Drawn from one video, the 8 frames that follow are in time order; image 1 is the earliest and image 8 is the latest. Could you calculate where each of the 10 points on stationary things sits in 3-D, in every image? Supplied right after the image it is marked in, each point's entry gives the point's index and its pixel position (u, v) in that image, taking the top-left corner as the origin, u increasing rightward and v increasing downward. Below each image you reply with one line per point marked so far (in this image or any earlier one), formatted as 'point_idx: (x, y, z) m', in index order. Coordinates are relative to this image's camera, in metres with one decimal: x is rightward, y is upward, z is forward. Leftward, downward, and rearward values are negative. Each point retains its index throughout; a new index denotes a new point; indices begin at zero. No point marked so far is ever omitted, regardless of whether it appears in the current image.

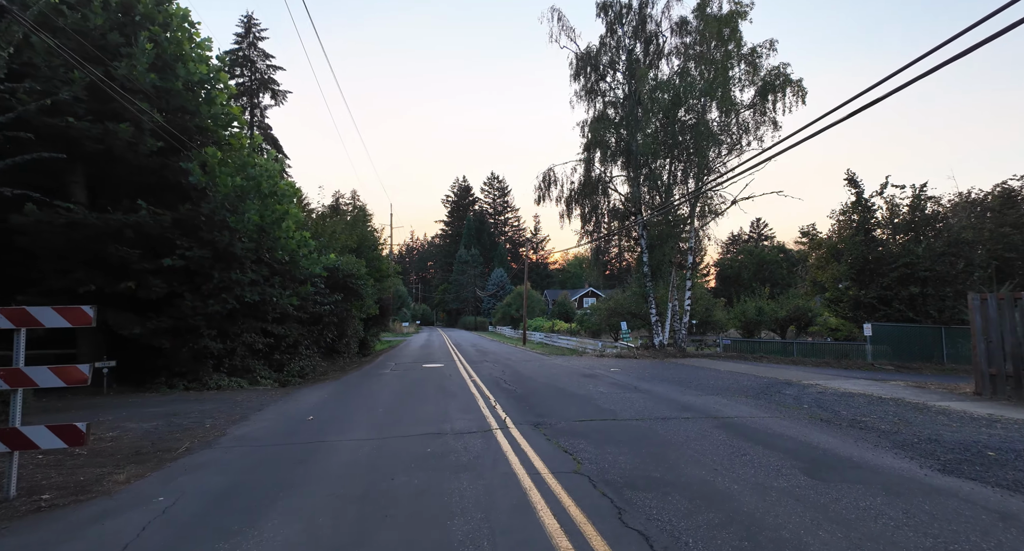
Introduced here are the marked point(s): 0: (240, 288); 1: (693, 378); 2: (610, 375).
0: (-6.5, -0.3, +11.8) m
1: (+4.8, -2.7, +13.2) m
2: (+2.7, -2.8, +13.9) m
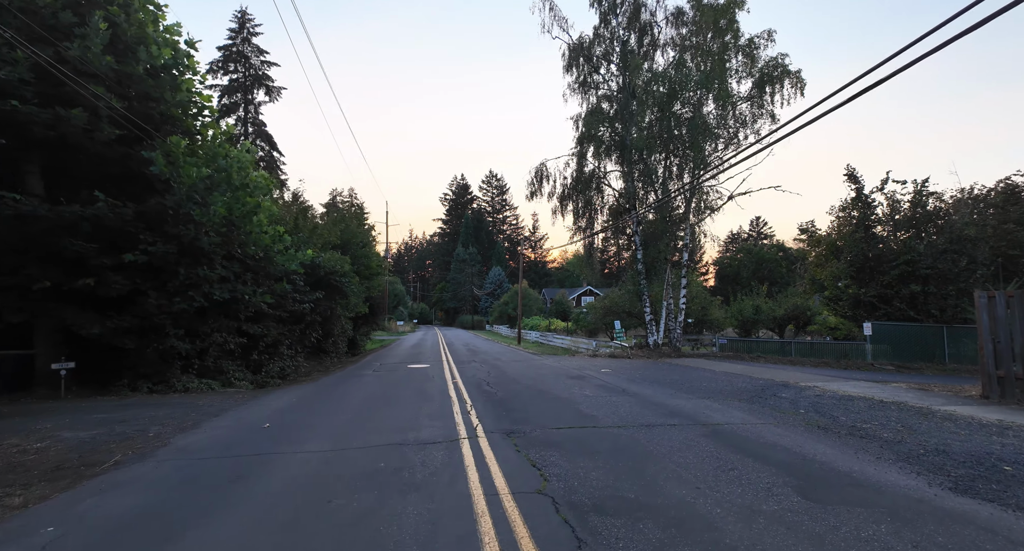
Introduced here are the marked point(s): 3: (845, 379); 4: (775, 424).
0: (-6.9, -0.2, +11.2) m
1: (+4.4, -2.6, +12.6) m
2: (+2.3, -2.7, +13.3) m
3: (+9.0, -2.8, +13.3) m
4: (+3.8, -2.2, +7.2) m
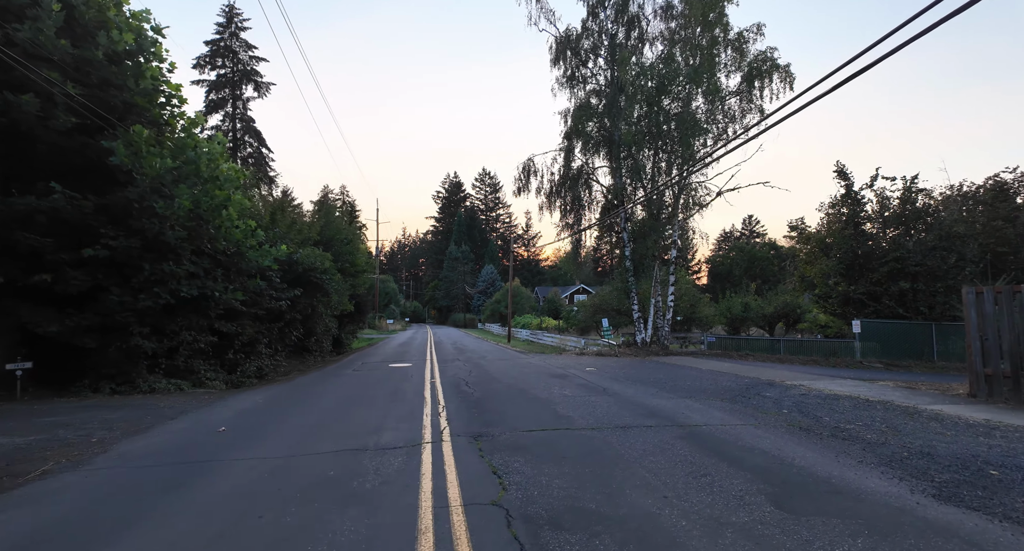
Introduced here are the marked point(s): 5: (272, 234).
0: (-7.3, -0.1, +10.8) m
1: (+3.9, -2.6, +12.4) m
2: (+1.8, -2.6, +13.0) m
3: (+8.5, -2.7, +13.1) m
4: (+3.4, -2.1, +6.9) m
5: (-6.8, +1.2, +14.0) m
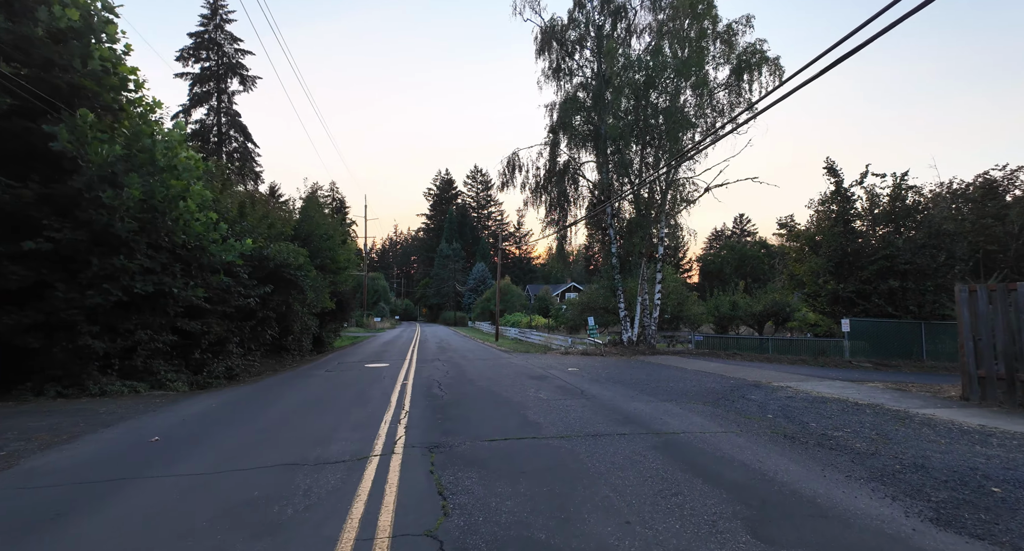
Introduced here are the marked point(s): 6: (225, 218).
0: (-7.9, 0.0, +10.1) m
1: (+3.4, -2.5, +11.9) m
2: (+1.3, -2.5, +12.5) m
3: (+7.9, -2.6, +12.7) m
4: (+2.9, -2.0, +6.4) m
5: (-7.4, +1.3, +13.4) m
6: (-7.6, +1.5, +13.0) m
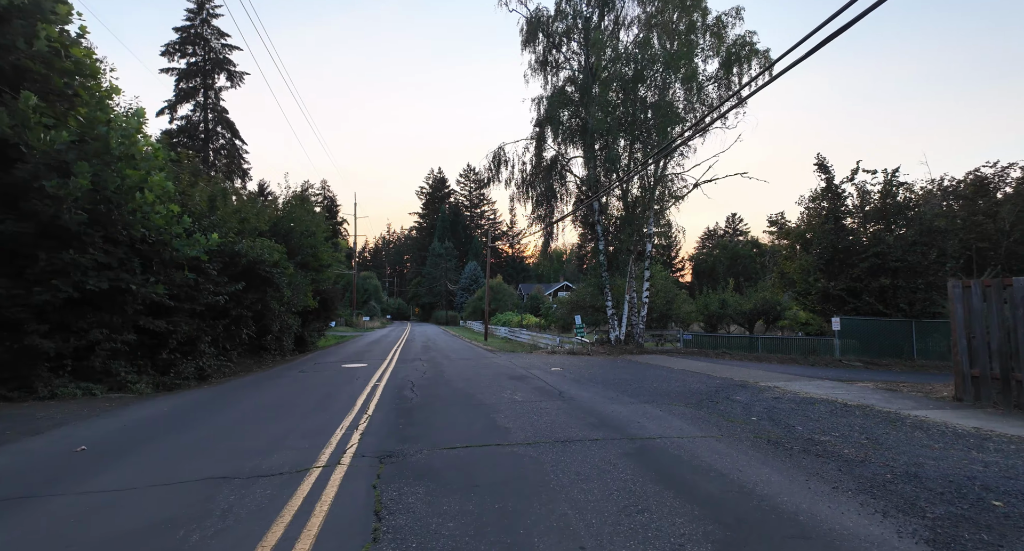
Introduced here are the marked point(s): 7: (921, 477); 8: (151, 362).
0: (-8.4, 0.0, +9.5) m
1: (+2.9, -2.4, +11.4) m
2: (+0.8, -2.4, +12.0) m
3: (+7.4, -2.5, +12.3) m
4: (+2.5, -2.0, +5.9) m
5: (-7.9, +1.4, +12.8) m
6: (-8.1, +1.6, +12.5) m
7: (+3.8, -1.9, +4.6) m
8: (-9.3, -2.2, +12.6) m
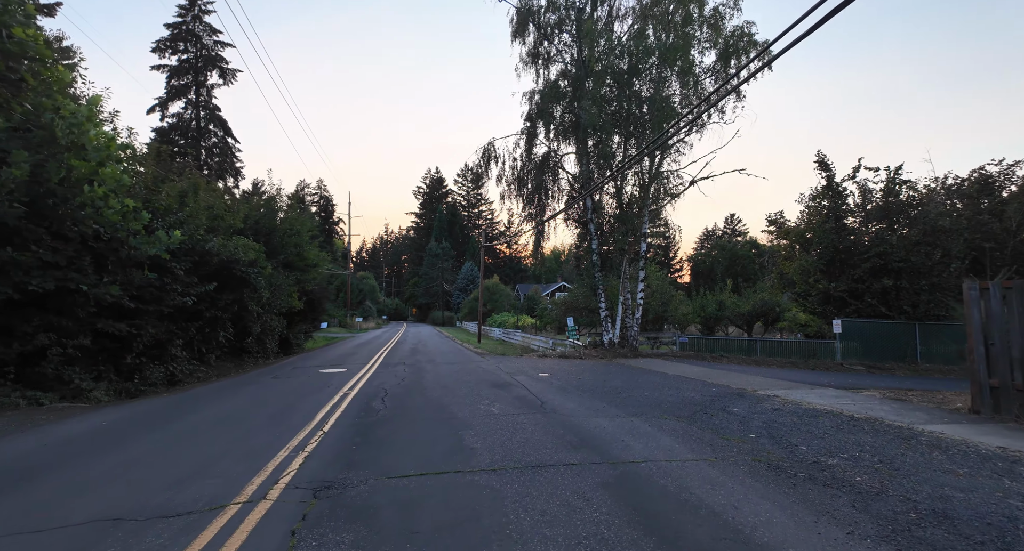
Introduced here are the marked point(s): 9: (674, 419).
0: (-8.7, +0.1, +8.8) m
1: (+2.5, -2.4, +10.7) m
2: (+0.4, -2.4, +11.3) m
3: (+7.0, -2.6, +11.6) m
4: (+2.1, -2.0, +5.2) m
5: (-8.3, +1.4, +12.0) m
6: (-8.5, +1.6, +11.7) m
7: (+3.4, -1.9, +3.9) m
8: (-9.7, -2.2, +11.9) m
9: (+2.4, -2.1, +7.4) m
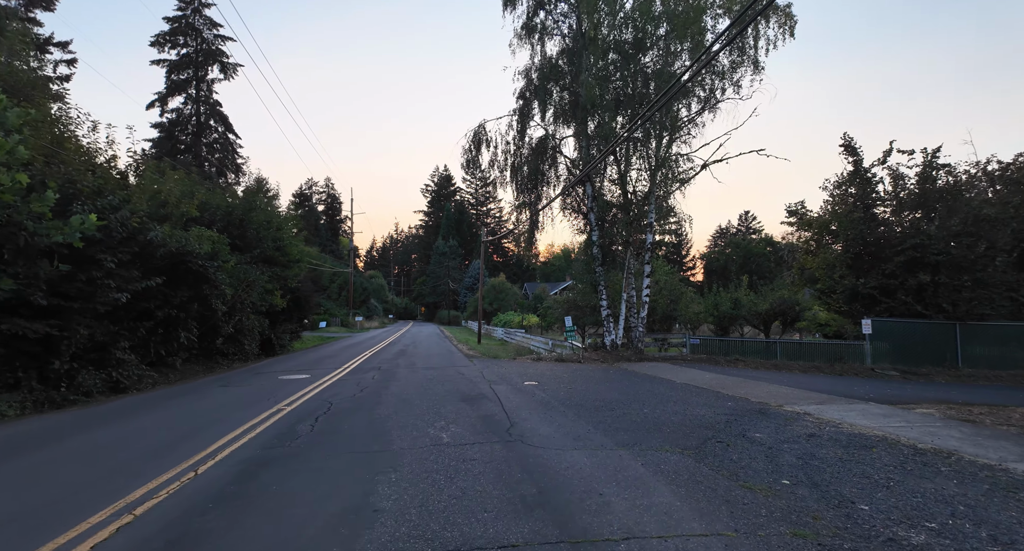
0: (-9.3, +0.2, +7.2) m
1: (+2.0, -2.2, +8.8) m
2: (-0.1, -2.3, +9.5) m
3: (+6.5, -2.4, +9.6) m
4: (+1.5, -1.8, +3.4) m
5: (-8.7, +1.5, +10.4) m
6: (-8.9, +1.8, +10.1) m
7: (+2.8, -1.7, +2.0) m
8: (-10.1, -2.1, +10.3) m
9: (+1.8, -2.0, +5.5) m
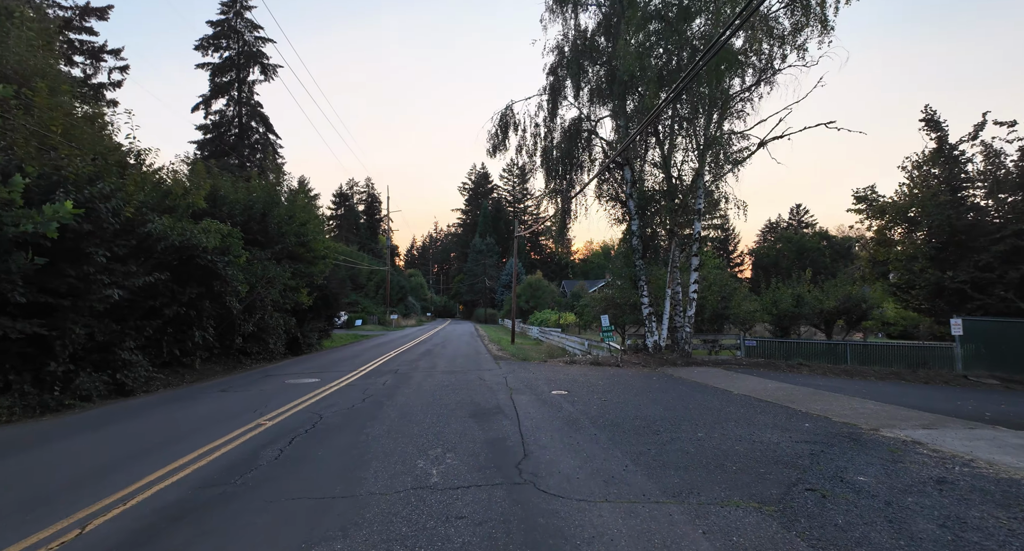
0: (-9.1, +0.3, +6.4) m
1: (+2.3, -2.1, +7.2) m
2: (+0.3, -2.1, +7.9) m
3: (+6.9, -2.2, +7.6) m
4: (+1.3, -1.7, +1.7) m
5: (-8.3, +1.6, +9.6) m
6: (-8.5, +1.9, +9.3) m
7: (+2.5, -1.6, +0.3) m
8: (-9.6, -2.0, +9.6) m
9: (+1.9, -1.8, +3.8) m
